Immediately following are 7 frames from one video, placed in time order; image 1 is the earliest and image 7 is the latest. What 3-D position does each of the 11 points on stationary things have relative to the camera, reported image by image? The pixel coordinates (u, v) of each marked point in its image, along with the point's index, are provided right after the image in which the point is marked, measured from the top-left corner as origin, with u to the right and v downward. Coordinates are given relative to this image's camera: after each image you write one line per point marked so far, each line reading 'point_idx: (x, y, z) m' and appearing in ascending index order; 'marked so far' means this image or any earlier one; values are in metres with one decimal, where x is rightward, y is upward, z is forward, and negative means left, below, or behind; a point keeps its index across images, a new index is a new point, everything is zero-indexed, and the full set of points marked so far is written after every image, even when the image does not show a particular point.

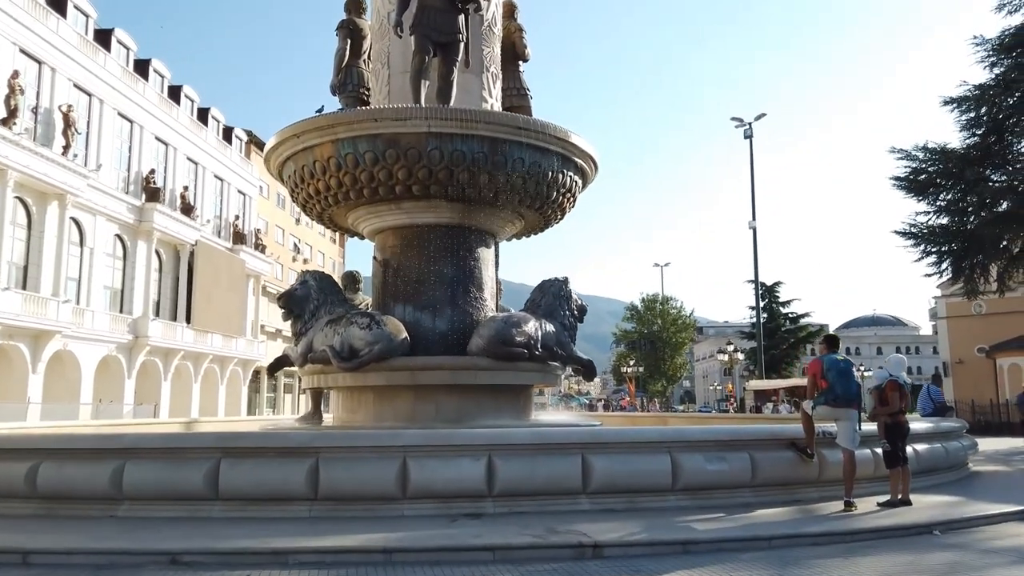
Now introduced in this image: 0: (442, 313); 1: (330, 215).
0: (-0.7, -0.3, +7.8) m
1: (-1.9, +0.8, +8.3) m
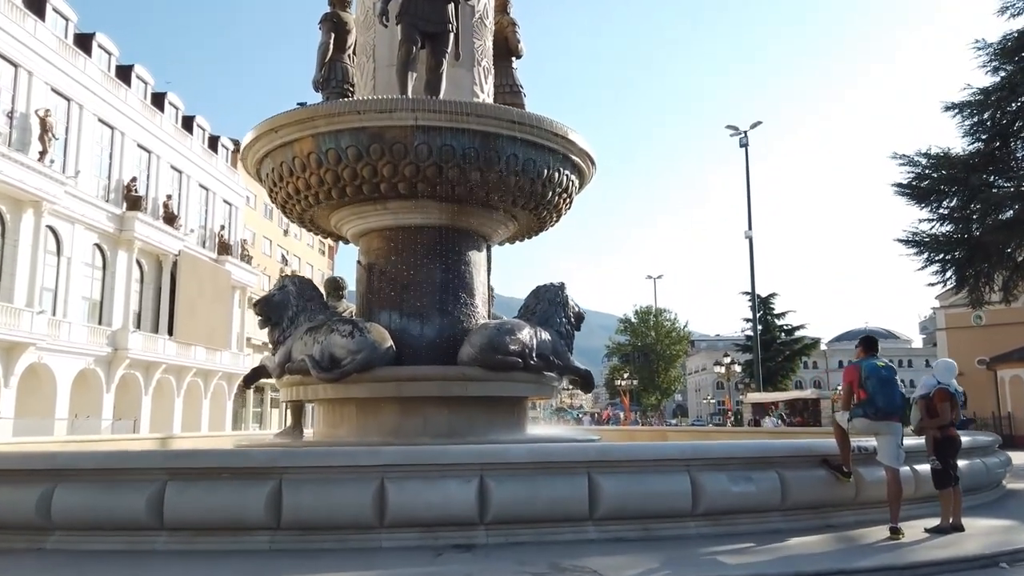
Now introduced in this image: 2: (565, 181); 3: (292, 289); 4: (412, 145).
0: (-0.7, -0.3, +7.3) m
1: (-2.0, +0.7, +7.8) m
2: (+0.5, +1.0, +7.5) m
3: (-2.1, 0.0, +7.4) m
4: (-0.9, +1.2, +6.7) m
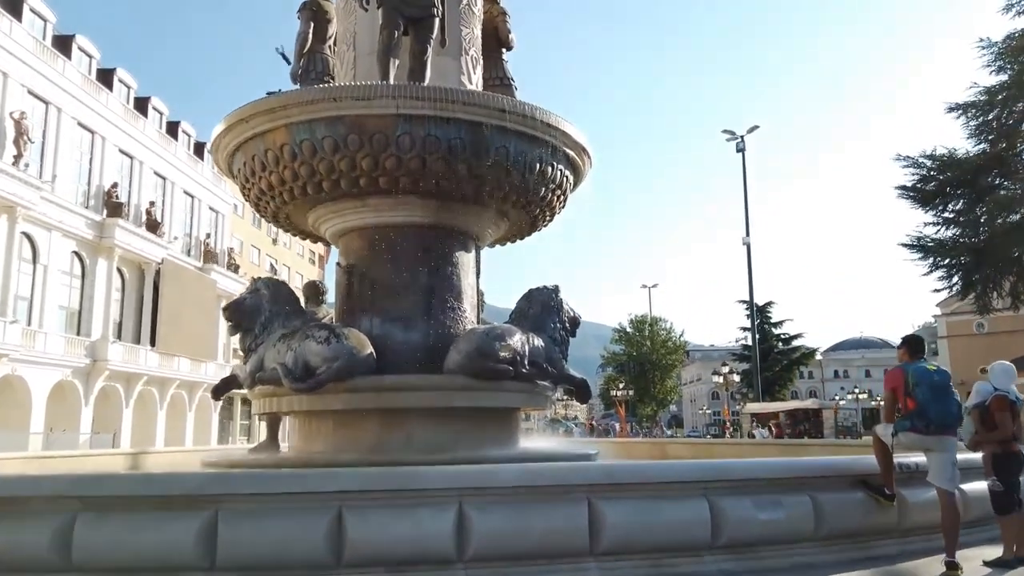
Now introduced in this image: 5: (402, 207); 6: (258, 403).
0: (-0.8, -0.3, +6.8) m
1: (-2.1, +0.7, +7.2) m
2: (+0.4, +1.0, +7.0) m
3: (-2.2, 0.0, +6.8) m
4: (-0.9, +1.2, +6.2) m
5: (-1.0, +0.7, +6.8) m
6: (-2.2, -1.0, +6.7) m
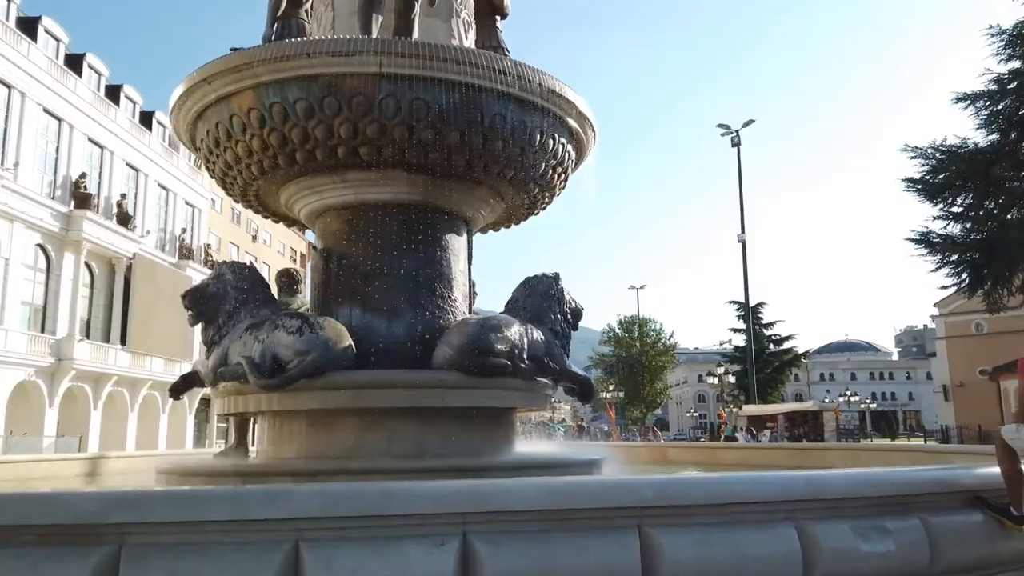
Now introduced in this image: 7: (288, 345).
0: (-0.9, -0.2, +6.0) m
1: (-2.1, +0.8, +6.5) m
2: (+0.4, +1.1, +6.3) m
3: (-2.2, +0.1, +6.1) m
4: (-0.9, +1.3, +5.4) m
5: (-1.0, +0.8, +6.0) m
6: (-2.2, -0.9, +6.0) m
7: (-1.5, -0.4, +5.4) m
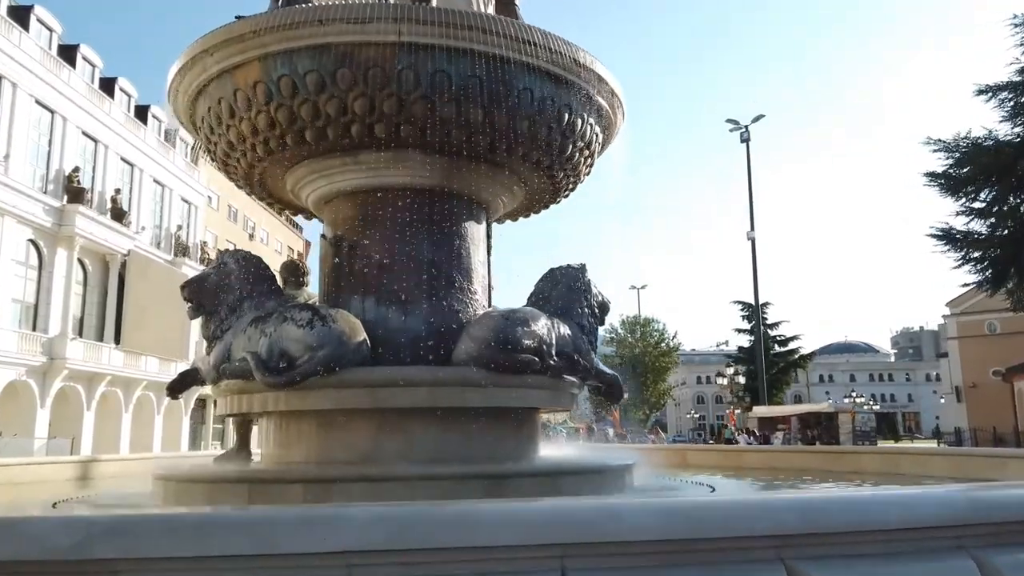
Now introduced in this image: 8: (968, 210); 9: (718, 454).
0: (-0.7, -0.2, +5.6) m
1: (-1.9, +0.9, +6.0) m
2: (+0.6, +1.2, +5.9) m
3: (-2.0, +0.2, +5.6) m
4: (-0.8, +1.4, +5.0) m
5: (-0.8, +0.9, +5.6) m
6: (-2.0, -0.8, +5.5) m
7: (-1.4, -0.3, +5.0) m
8: (+7.6, +1.3, +13.1) m
9: (+2.4, -2.0, +9.5) m
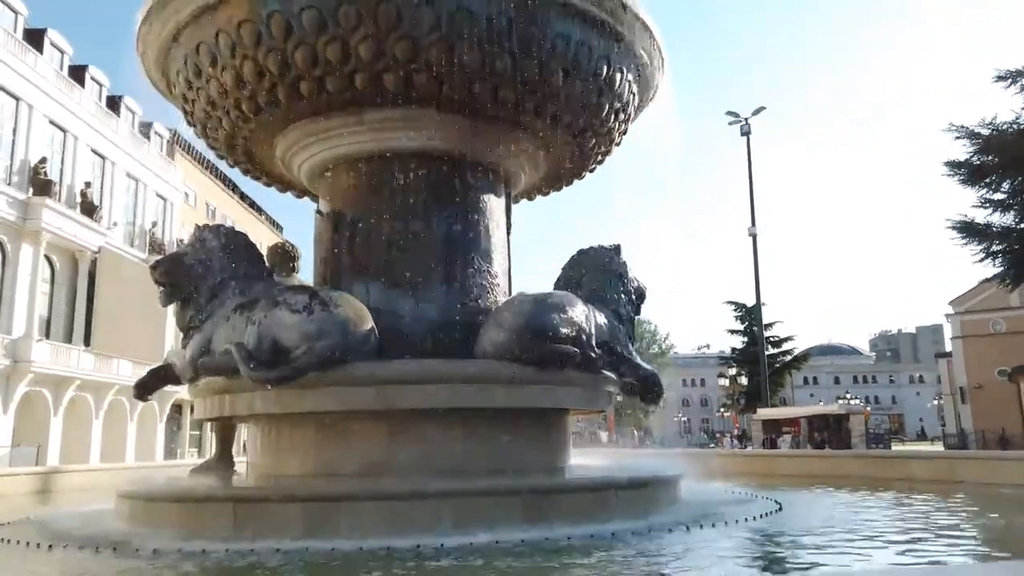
0: (-0.5, 0.0, +4.8) m
1: (-1.8, +1.0, +5.2) m
2: (+0.8, +1.3, +5.1) m
3: (-1.8, +0.3, +4.8) m
4: (-0.6, +1.5, +4.2) m
5: (-0.6, +1.0, +4.8) m
6: (-1.8, -0.7, +4.7) m
7: (-1.2, -0.2, +4.1) m
8: (+7.6, +1.4, +12.5) m
9: (+2.5, -1.9, +8.8) m
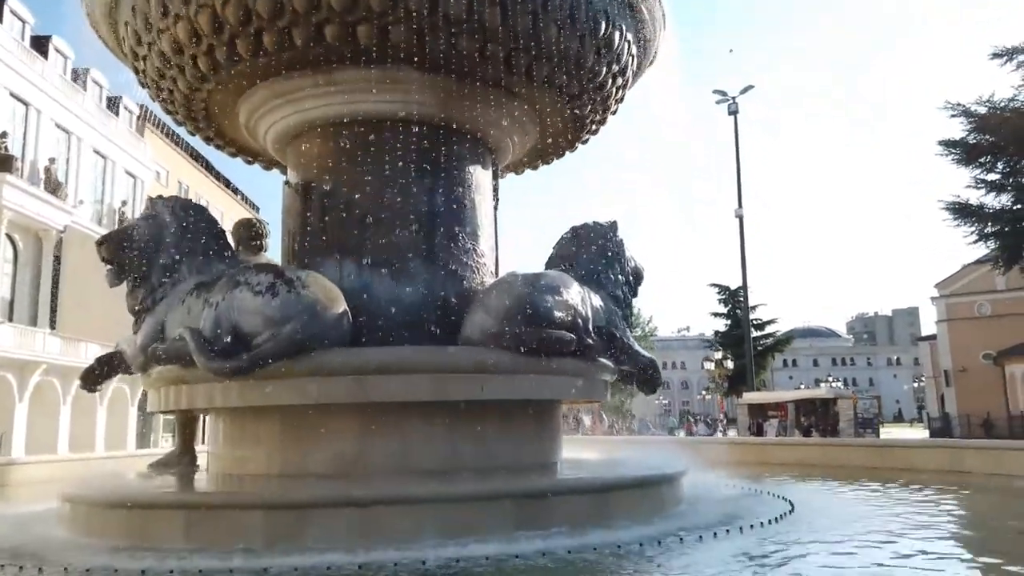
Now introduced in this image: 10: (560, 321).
0: (-0.6, +0.1, +4.3) m
1: (-1.8, +1.1, +4.7) m
2: (+0.7, +1.4, +4.7) m
3: (-1.9, +0.4, +4.3) m
4: (-0.6, +1.6, +3.7) m
5: (-0.7, +1.1, +4.3) m
6: (-1.9, -0.6, +4.2) m
7: (-1.2, -0.1, +3.7) m
8: (+7.4, +1.7, +12.2) m
9: (+2.3, -1.7, +8.5) m
10: (+0.2, -0.2, +4.0) m
